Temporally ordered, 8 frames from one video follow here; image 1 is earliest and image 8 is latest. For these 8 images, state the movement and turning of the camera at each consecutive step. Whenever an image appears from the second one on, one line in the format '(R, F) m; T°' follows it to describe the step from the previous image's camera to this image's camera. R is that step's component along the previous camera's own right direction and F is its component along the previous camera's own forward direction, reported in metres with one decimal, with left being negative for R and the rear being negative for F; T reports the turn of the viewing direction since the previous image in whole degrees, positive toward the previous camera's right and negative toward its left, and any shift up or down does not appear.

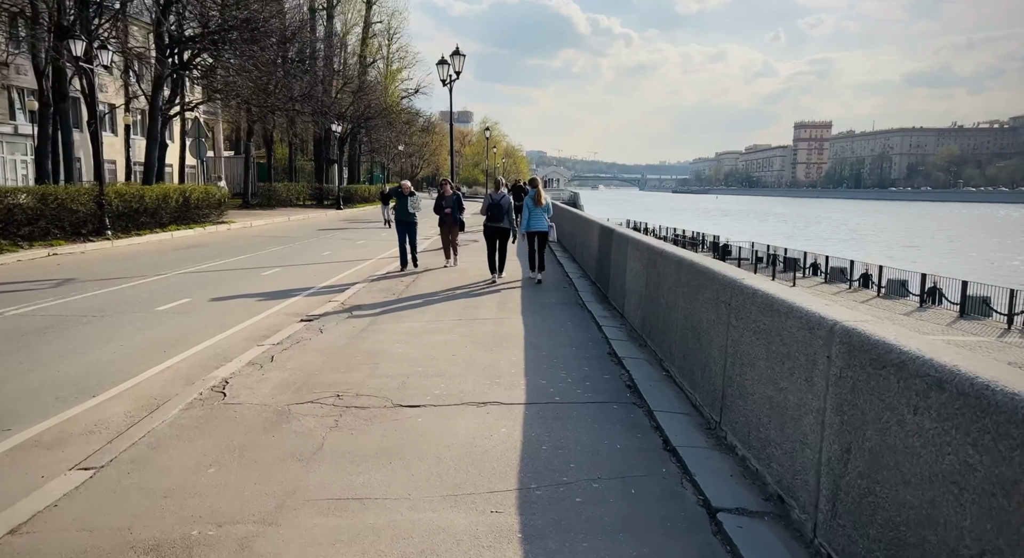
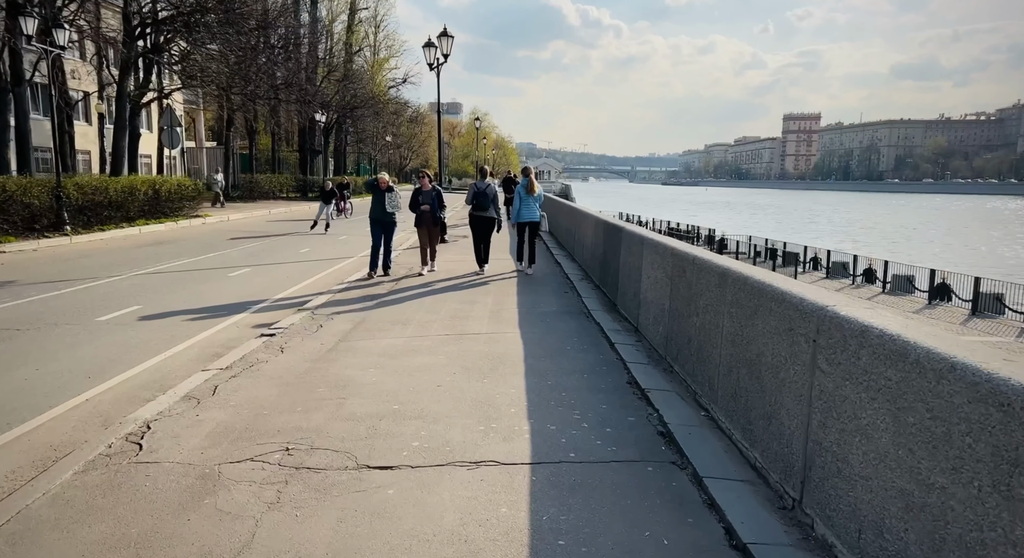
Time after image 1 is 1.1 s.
(-0.1, +1.4) m; +1°
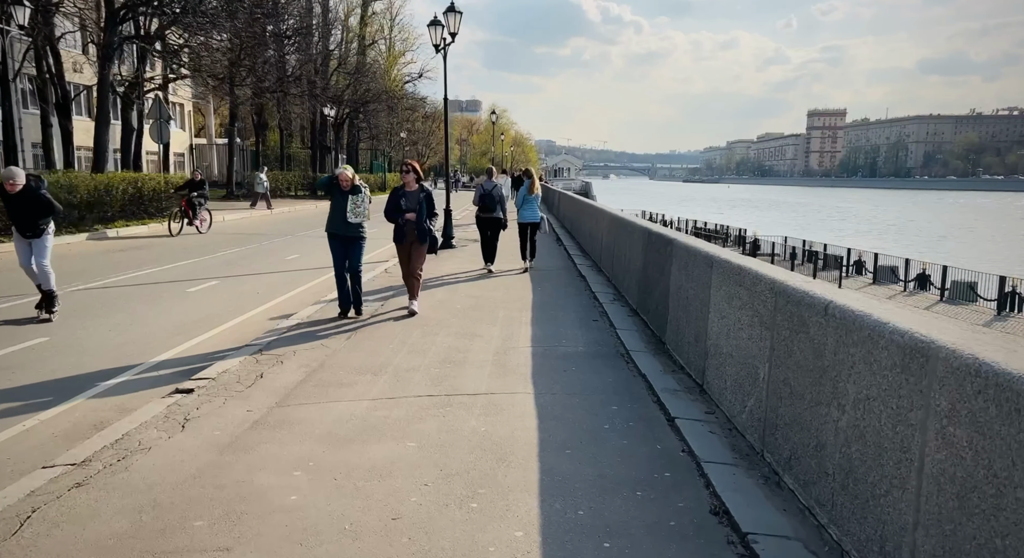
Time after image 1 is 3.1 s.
(+0.1, +2.4) m; -1°
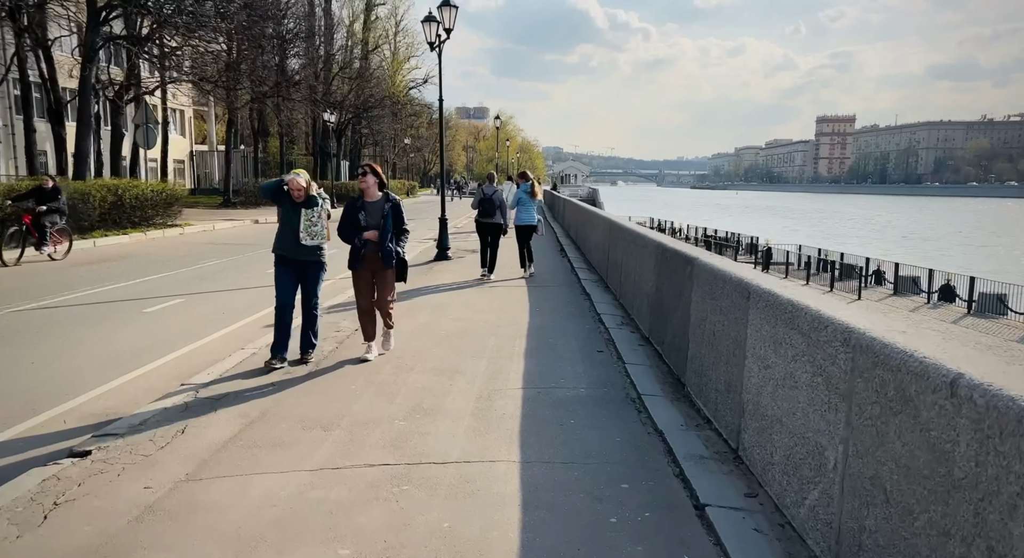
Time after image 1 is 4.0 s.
(+0.2, +1.2) m; -1°
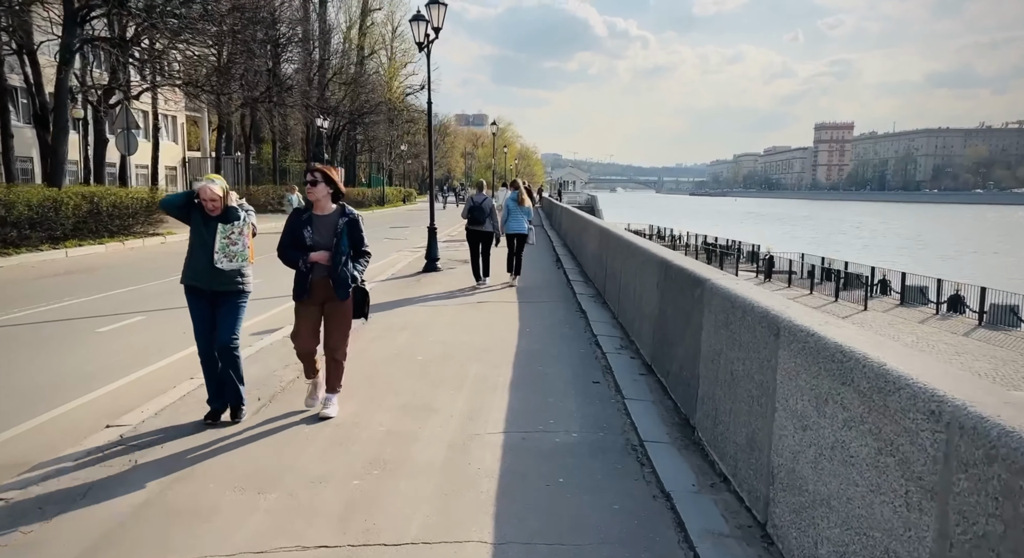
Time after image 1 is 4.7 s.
(+0.1, +0.9) m; 0°
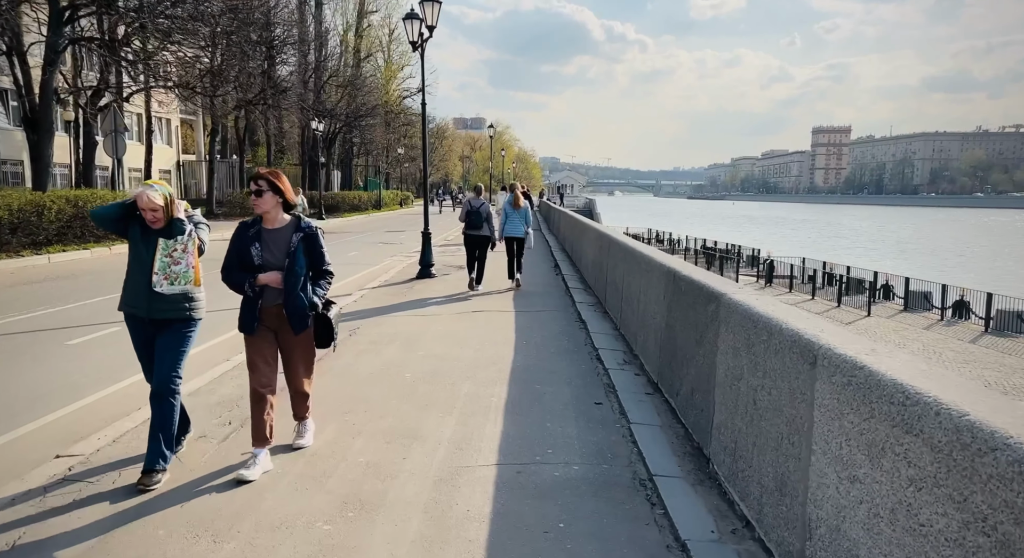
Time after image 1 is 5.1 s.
(0.0, +0.5) m; 0°
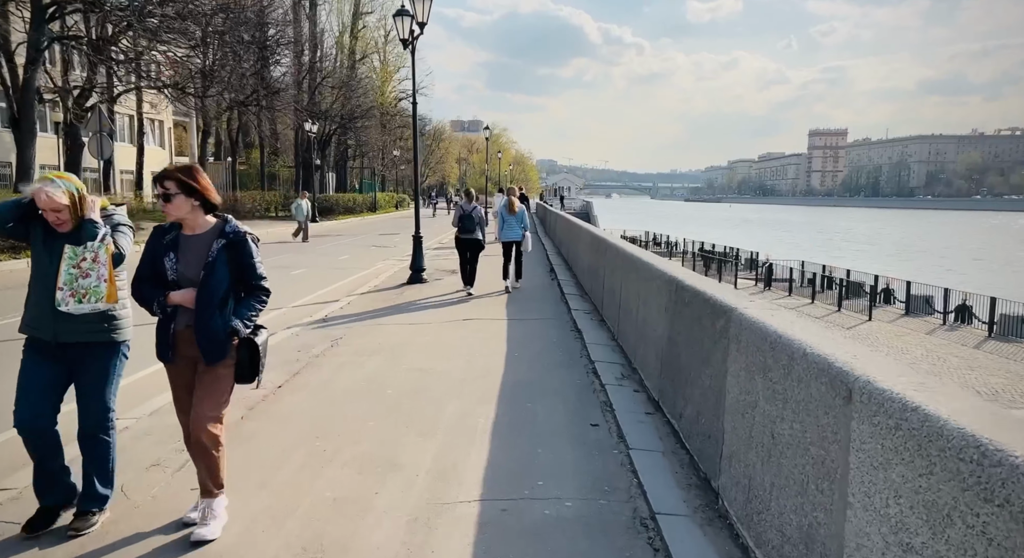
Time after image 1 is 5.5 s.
(+0.1, +0.5) m; 0°
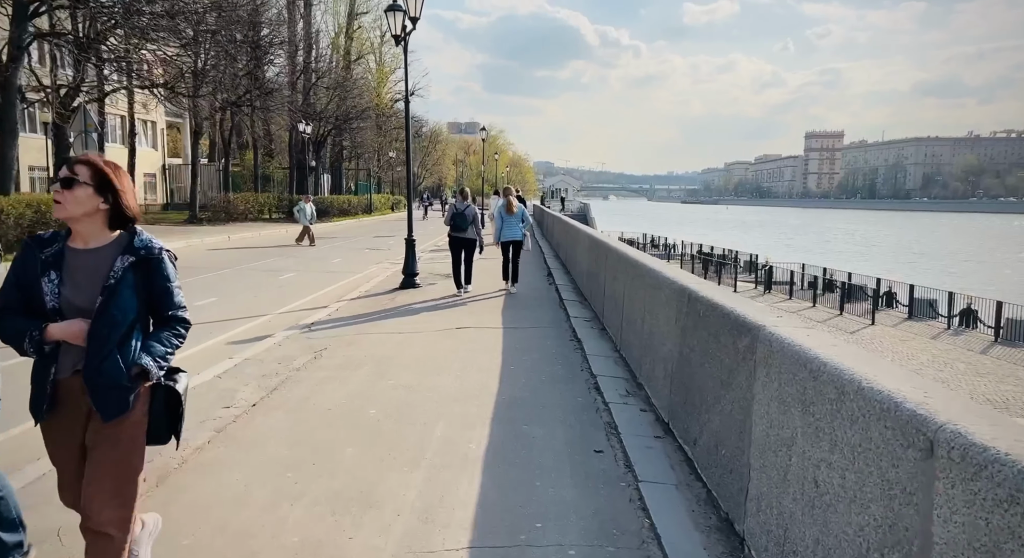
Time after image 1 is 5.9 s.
(0.0, +0.5) m; 0°
